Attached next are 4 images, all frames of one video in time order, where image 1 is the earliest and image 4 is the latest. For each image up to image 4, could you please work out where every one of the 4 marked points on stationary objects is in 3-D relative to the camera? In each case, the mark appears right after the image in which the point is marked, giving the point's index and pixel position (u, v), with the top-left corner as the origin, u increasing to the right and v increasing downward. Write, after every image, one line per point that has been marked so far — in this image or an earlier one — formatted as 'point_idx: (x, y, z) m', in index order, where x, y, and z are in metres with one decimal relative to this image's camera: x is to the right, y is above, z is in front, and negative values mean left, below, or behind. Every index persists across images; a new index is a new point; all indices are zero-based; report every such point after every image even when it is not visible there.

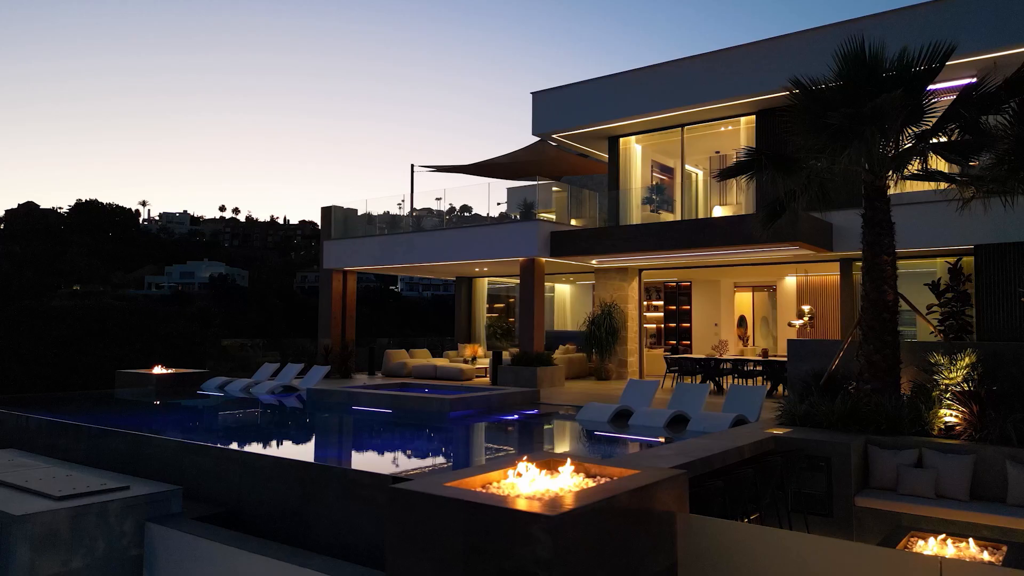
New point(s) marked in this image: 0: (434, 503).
0: (-0.4, -1.2, +4.1) m
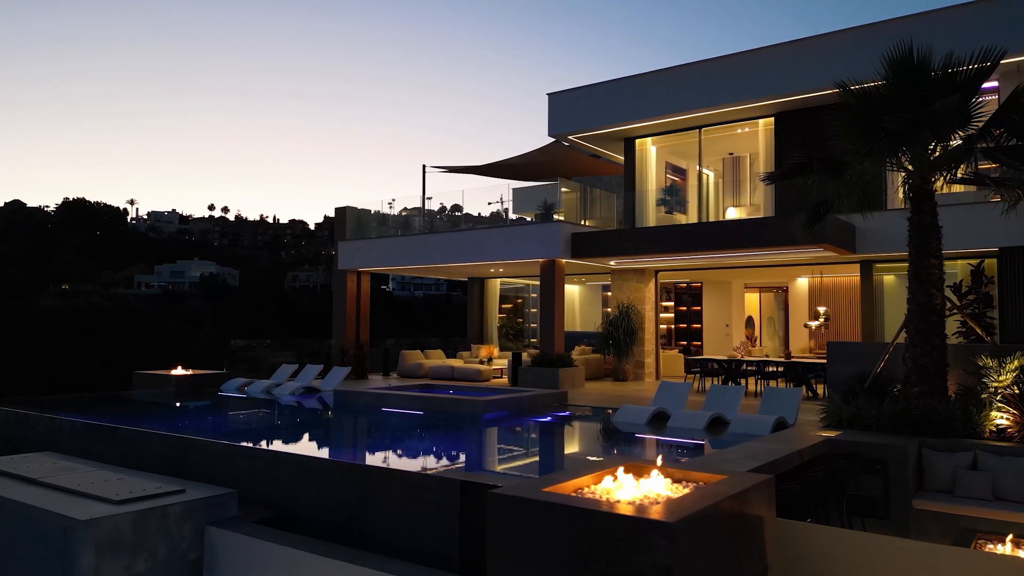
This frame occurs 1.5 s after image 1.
0: (+0.2, -1.2, +4.1) m
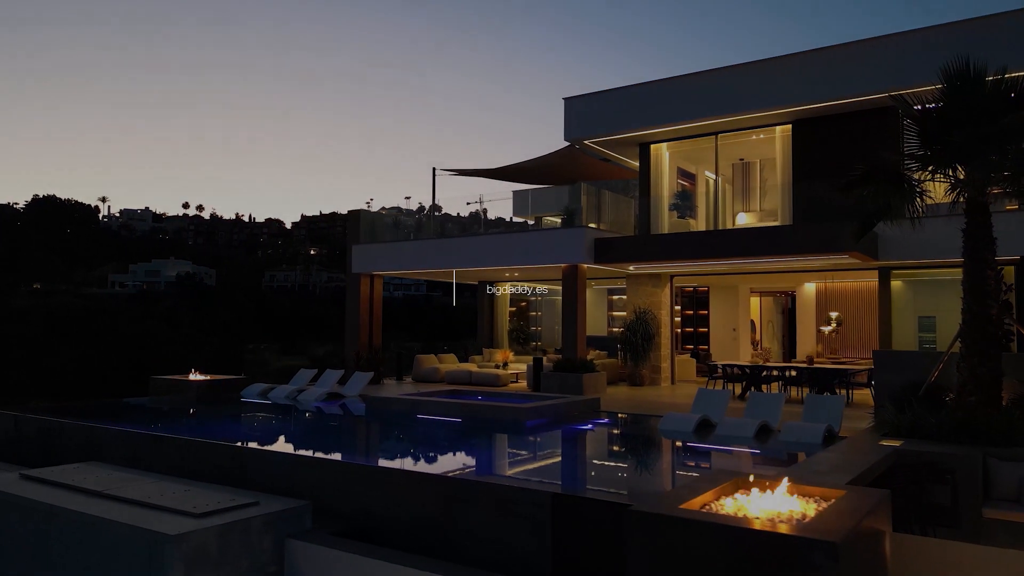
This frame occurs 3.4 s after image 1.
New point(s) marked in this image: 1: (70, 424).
0: (+1.0, -1.3, +4.1) m
1: (-6.5, -2.0, +10.7) m
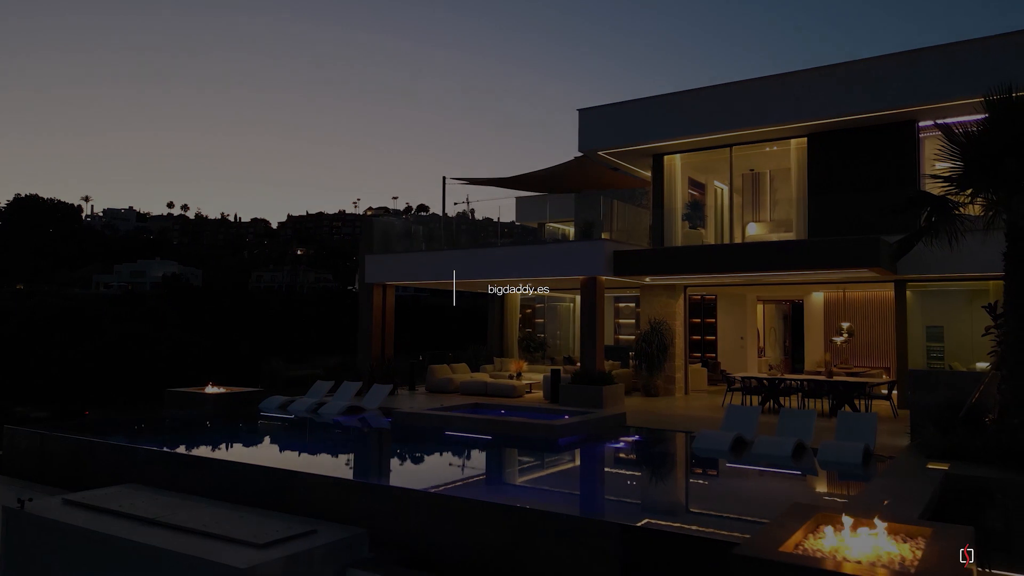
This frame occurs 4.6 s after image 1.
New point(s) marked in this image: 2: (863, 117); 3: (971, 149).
0: (+1.6, -1.6, +4.1) m
1: (-6.0, -2.3, +10.6) m
2: (+7.2, +3.5, +14.8) m
3: (+5.2, +1.6, +8.4) m
